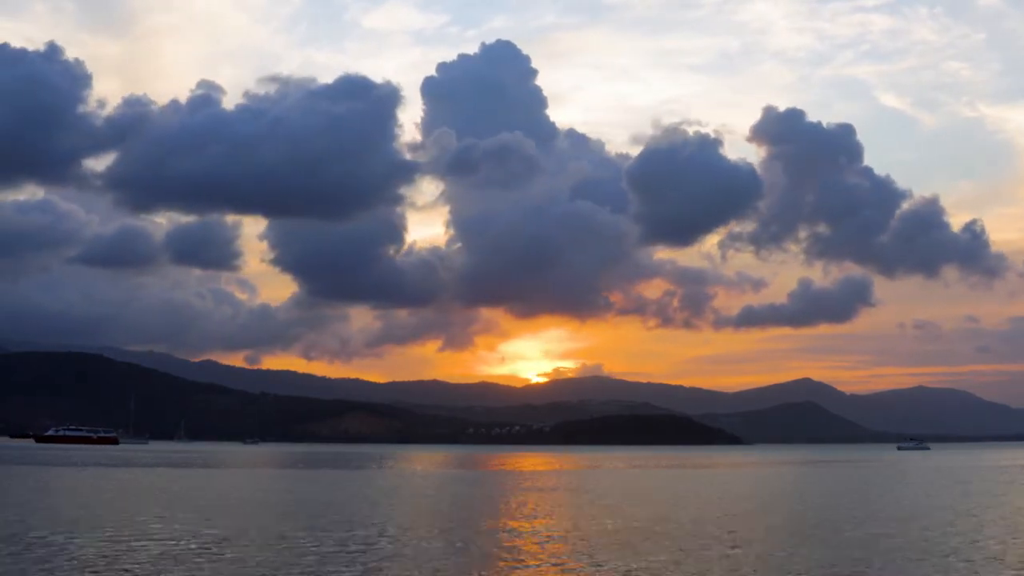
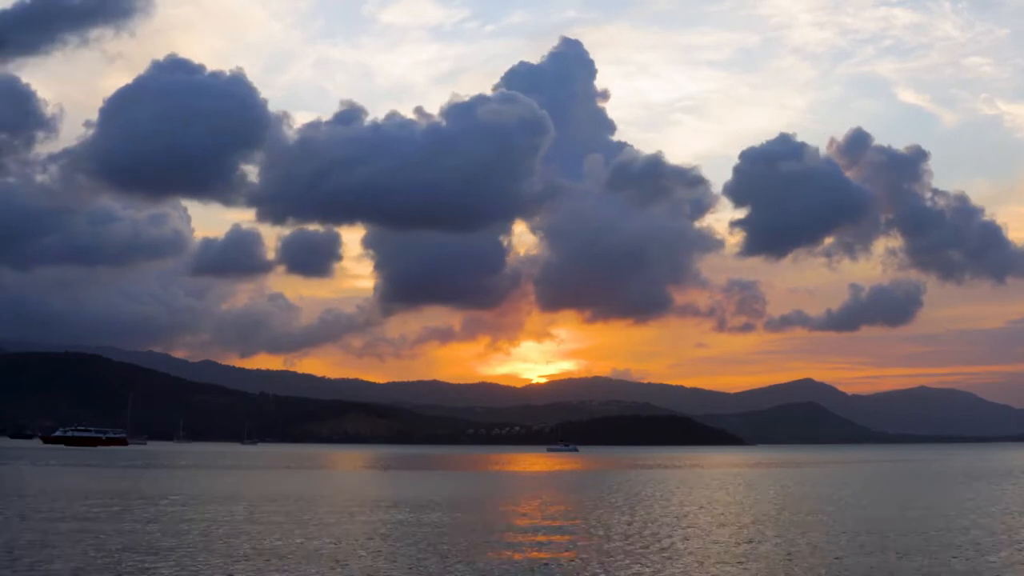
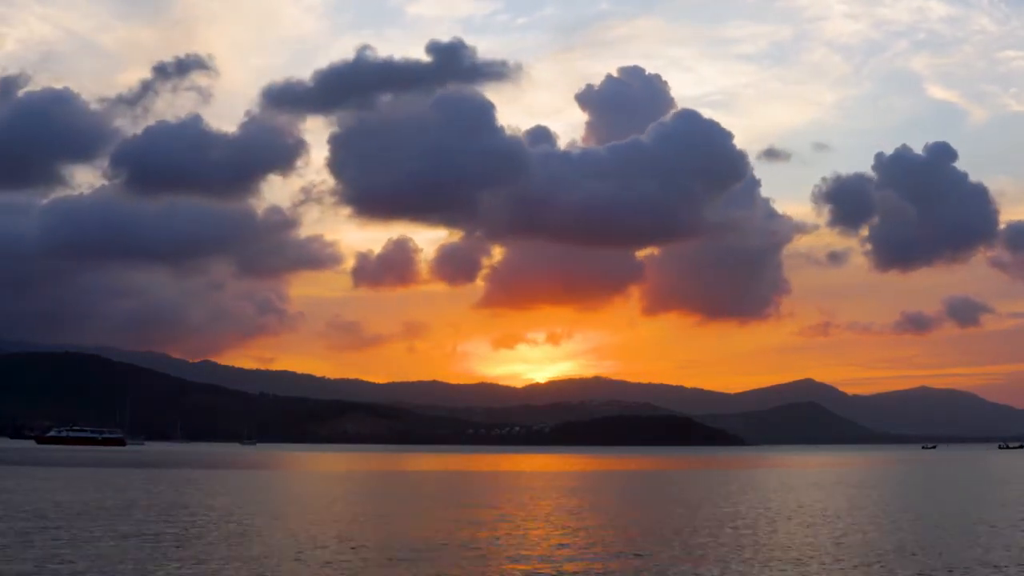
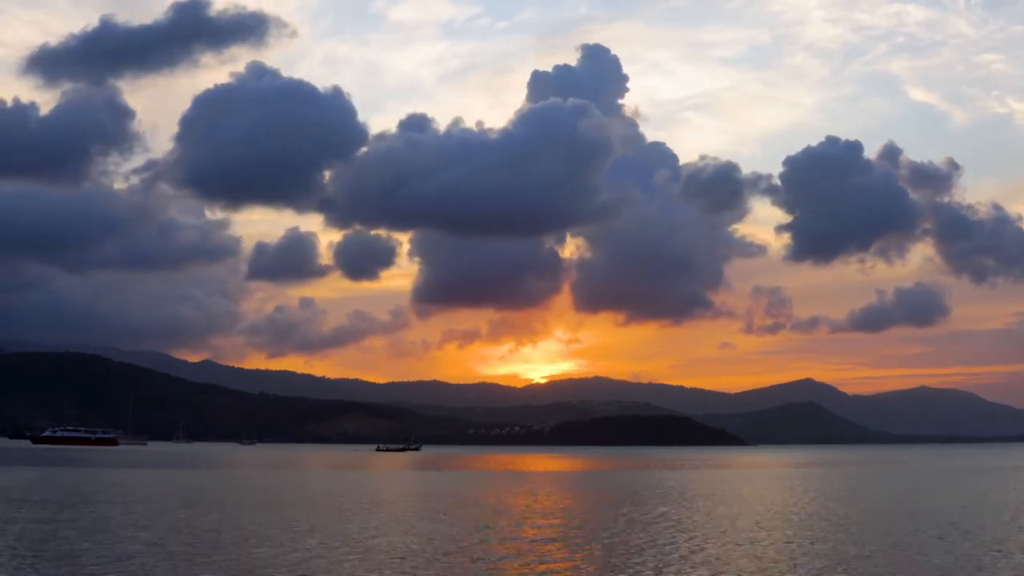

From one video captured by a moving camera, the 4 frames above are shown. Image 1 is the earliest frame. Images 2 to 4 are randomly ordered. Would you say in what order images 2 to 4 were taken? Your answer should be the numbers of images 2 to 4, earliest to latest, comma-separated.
2, 4, 3
